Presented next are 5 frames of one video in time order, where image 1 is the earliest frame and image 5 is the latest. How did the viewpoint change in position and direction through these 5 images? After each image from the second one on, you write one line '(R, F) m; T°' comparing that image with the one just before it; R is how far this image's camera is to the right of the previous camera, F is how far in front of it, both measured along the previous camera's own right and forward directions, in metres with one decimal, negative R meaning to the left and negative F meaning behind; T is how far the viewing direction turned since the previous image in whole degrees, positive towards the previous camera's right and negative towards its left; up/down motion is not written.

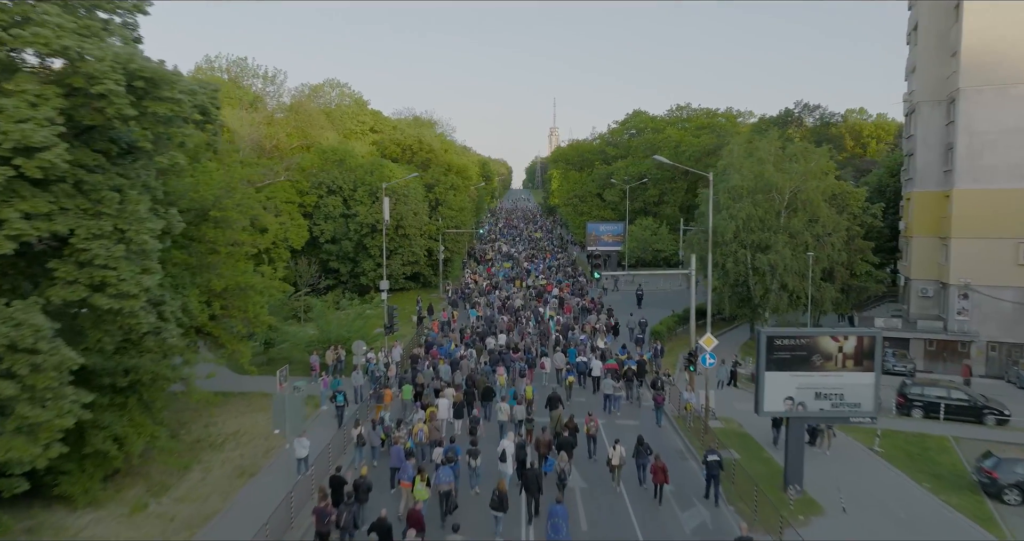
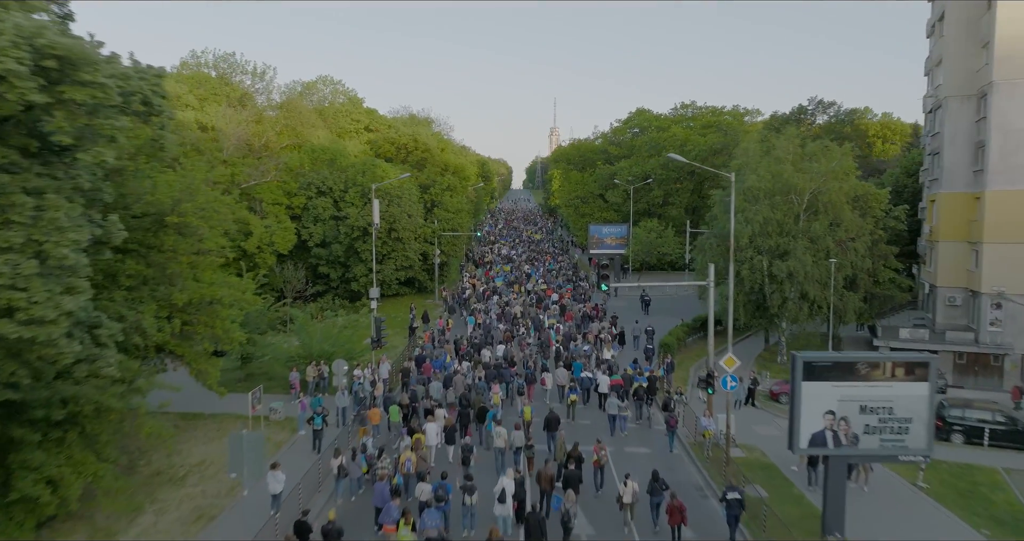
(+0.1, +2.0) m; 0°
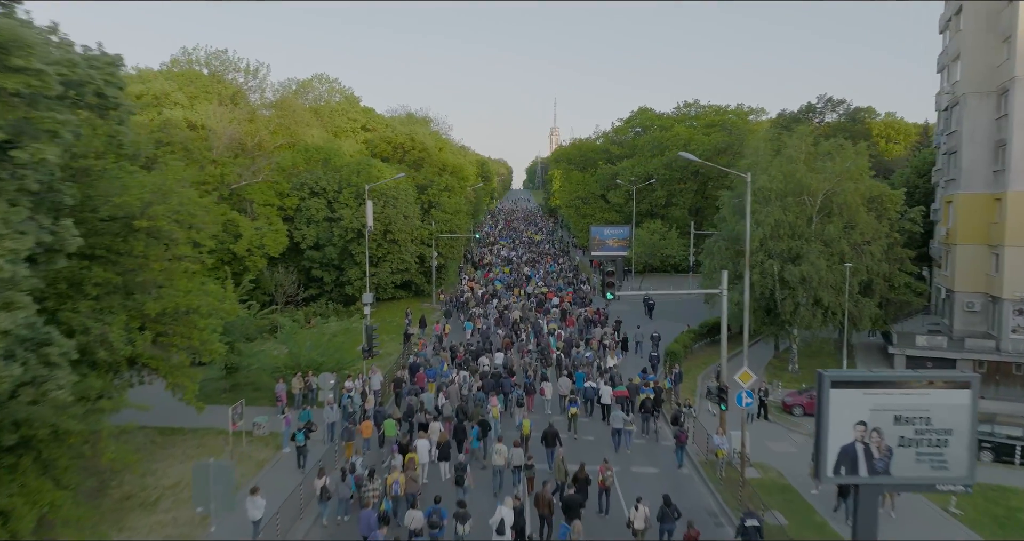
(0.0, +1.2) m; 0°
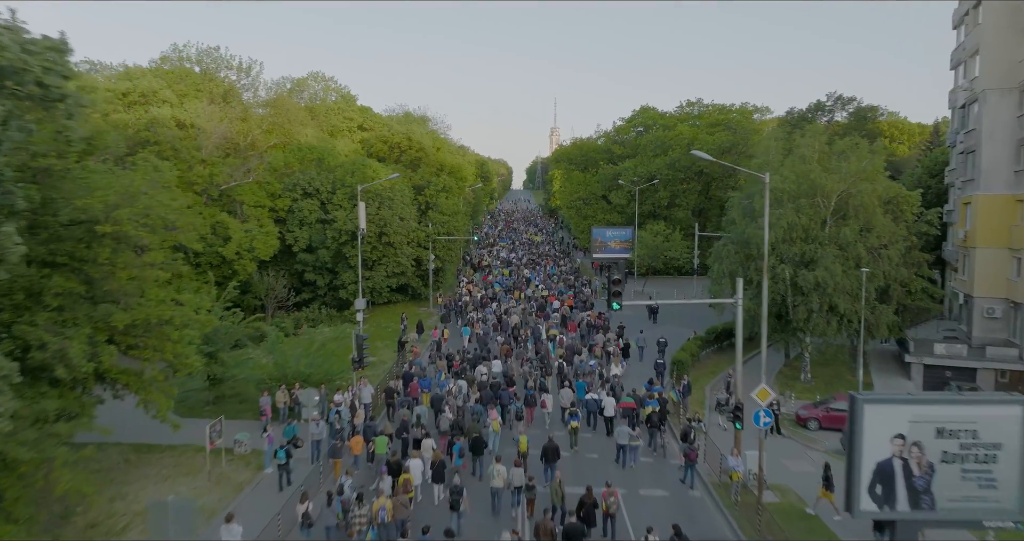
(0.0, +1.2) m; 0°
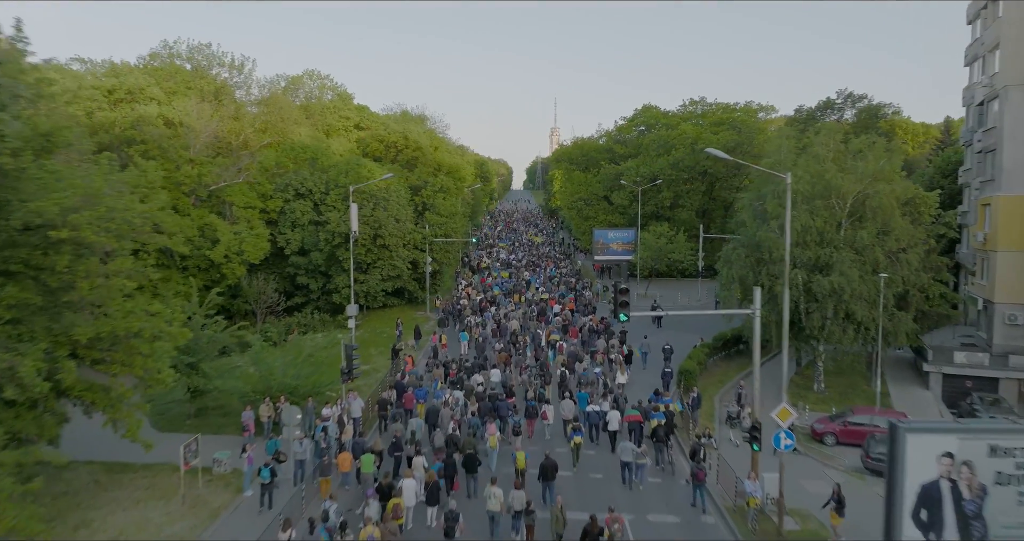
(0.0, +1.2) m; 0°
